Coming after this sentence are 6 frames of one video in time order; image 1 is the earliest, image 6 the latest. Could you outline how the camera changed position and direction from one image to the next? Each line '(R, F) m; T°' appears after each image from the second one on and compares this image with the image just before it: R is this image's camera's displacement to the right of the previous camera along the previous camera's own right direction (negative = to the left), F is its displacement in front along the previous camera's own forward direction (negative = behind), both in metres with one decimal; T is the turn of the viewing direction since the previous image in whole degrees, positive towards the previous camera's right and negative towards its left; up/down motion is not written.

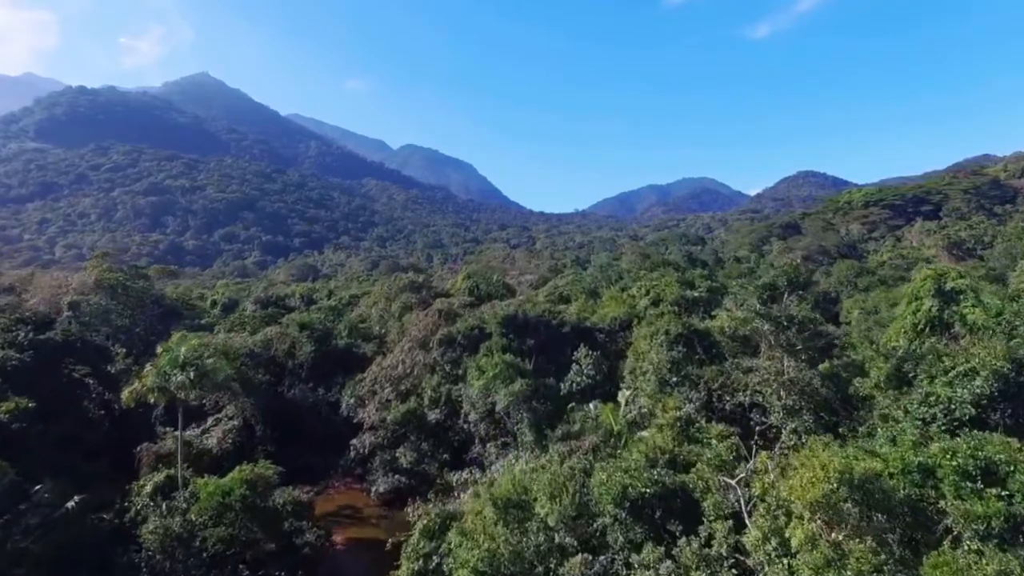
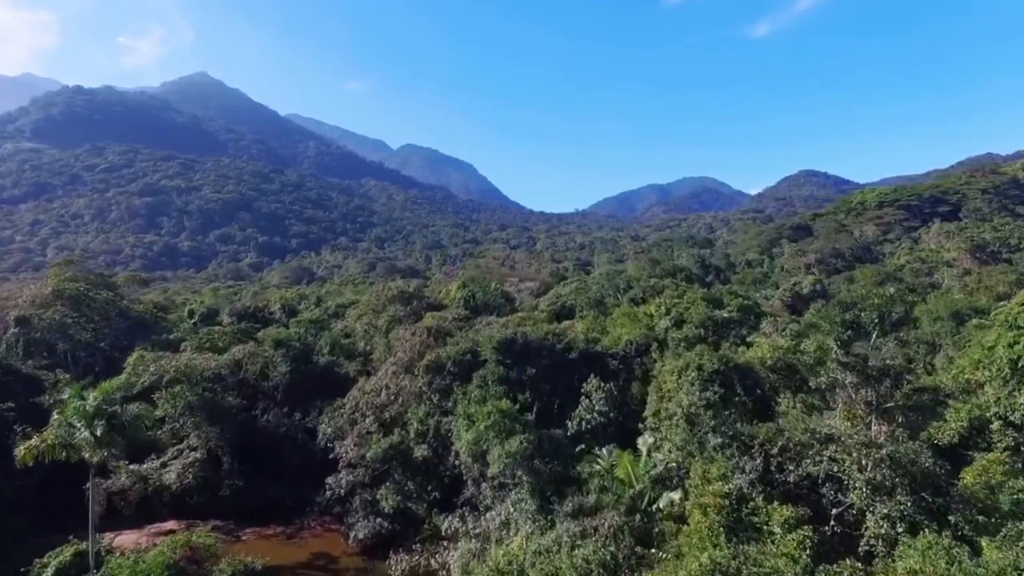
(+0.1, +2.8) m; 0°
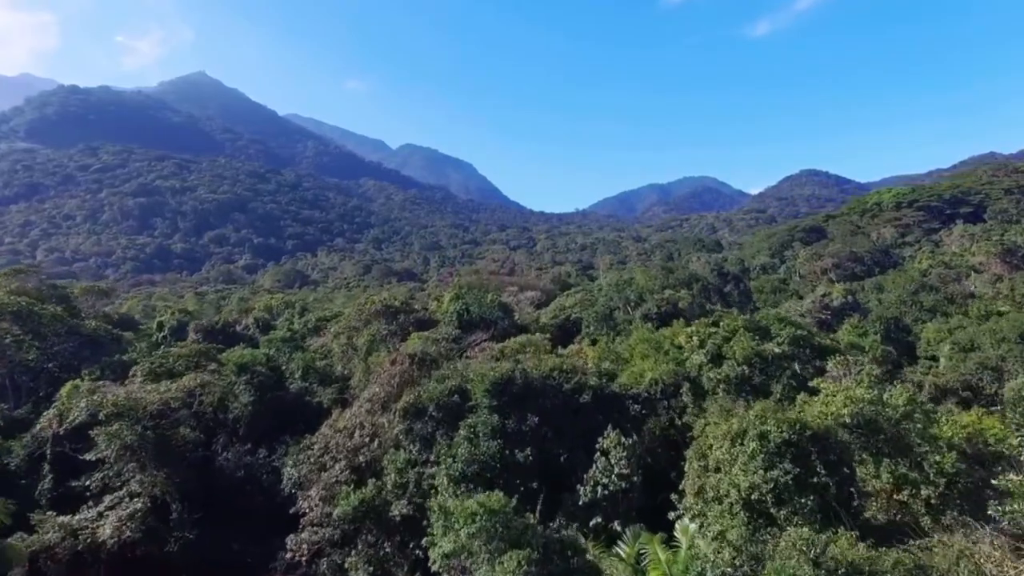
(+0.1, +3.3) m; 0°
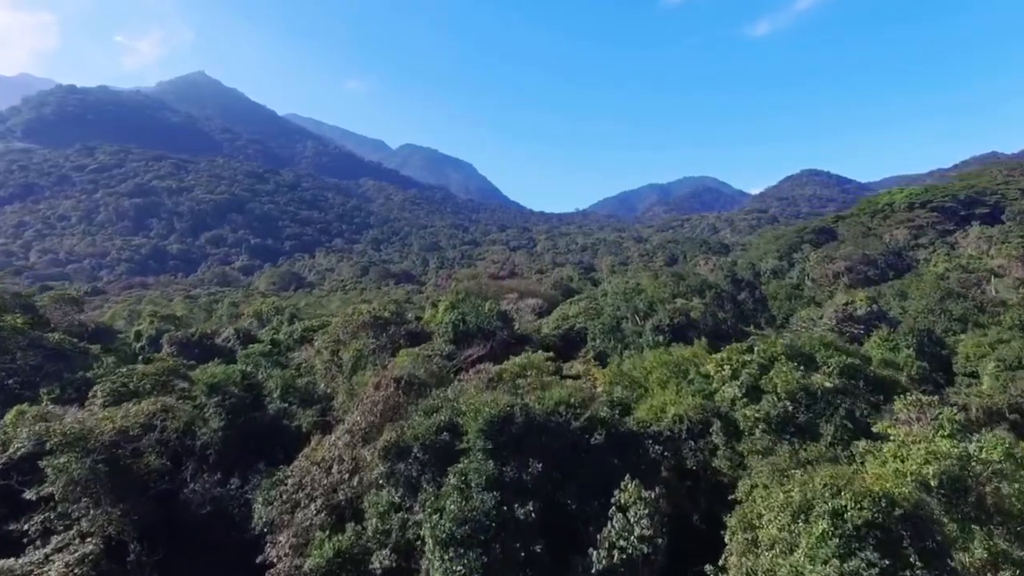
(0.0, +2.1) m; 0°
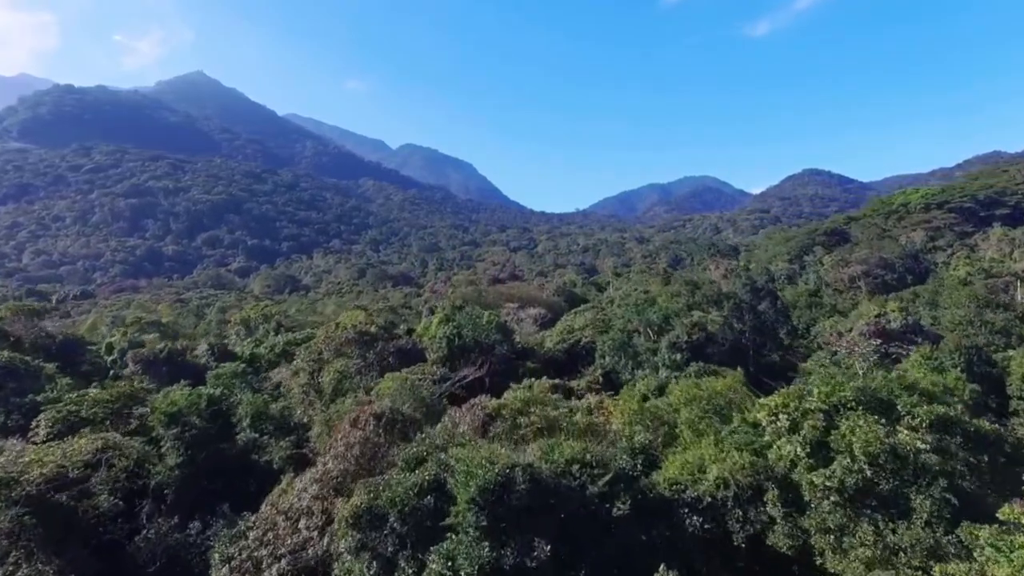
(0.0, +2.5) m; 0°
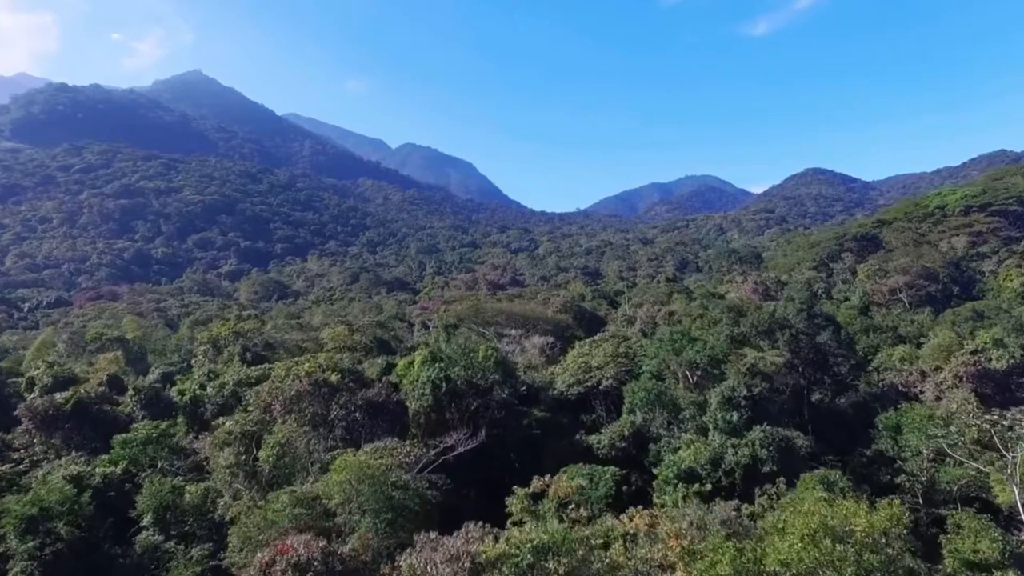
(-0.1, +5.3) m; 0°
